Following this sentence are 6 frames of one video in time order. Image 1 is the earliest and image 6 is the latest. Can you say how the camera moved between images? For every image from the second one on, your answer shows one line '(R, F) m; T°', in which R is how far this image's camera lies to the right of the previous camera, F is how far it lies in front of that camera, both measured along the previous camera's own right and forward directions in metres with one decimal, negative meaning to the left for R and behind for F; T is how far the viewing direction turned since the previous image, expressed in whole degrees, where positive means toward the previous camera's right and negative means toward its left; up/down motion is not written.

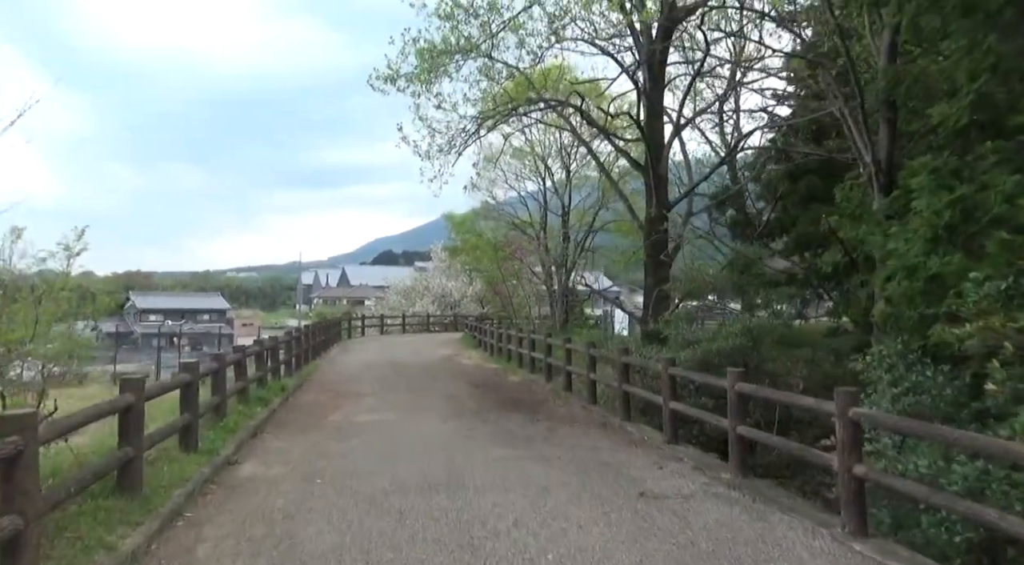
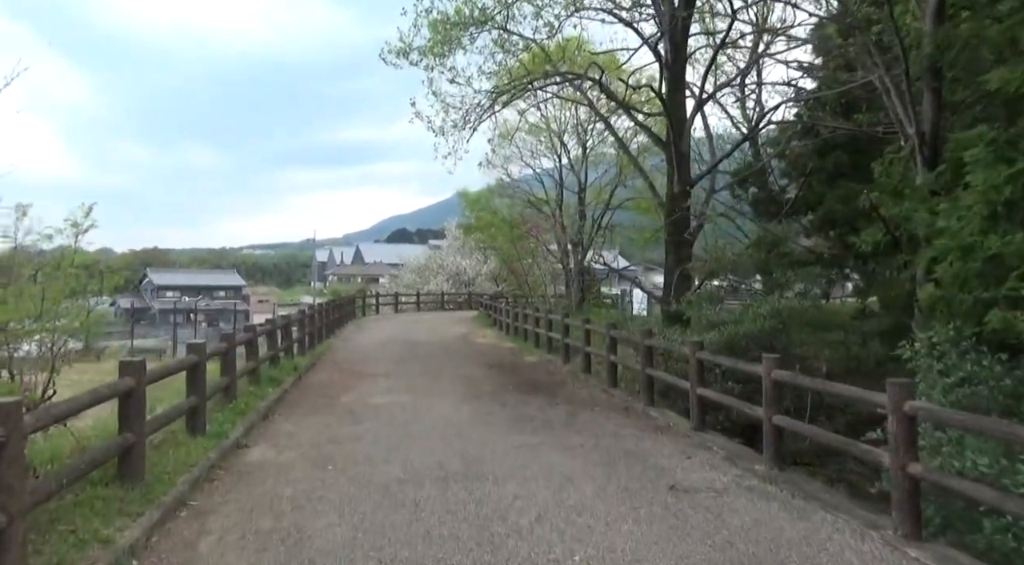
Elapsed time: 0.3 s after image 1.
(-0.1, +0.3) m; -1°
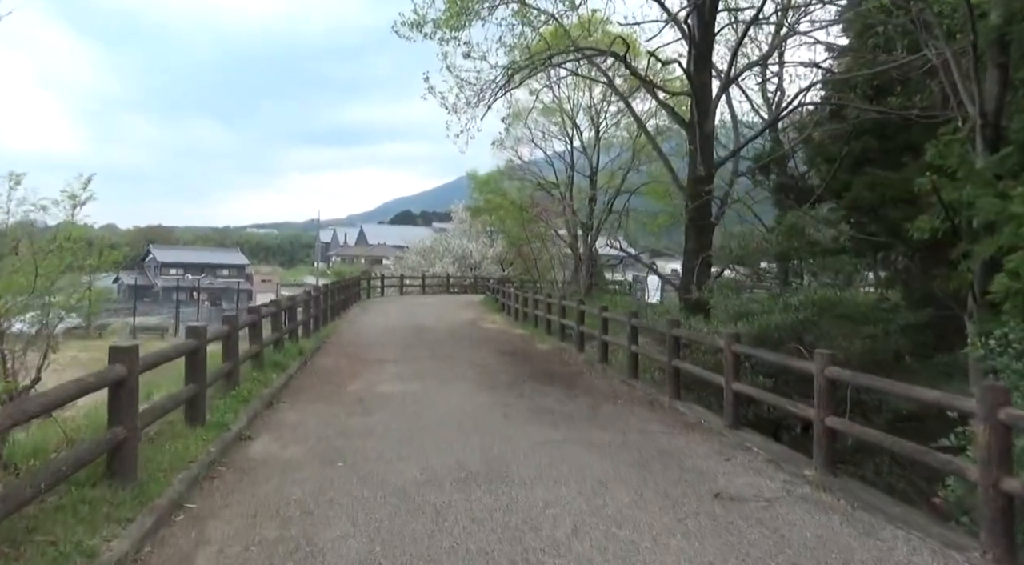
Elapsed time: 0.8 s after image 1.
(-0.2, +0.5) m; 0°
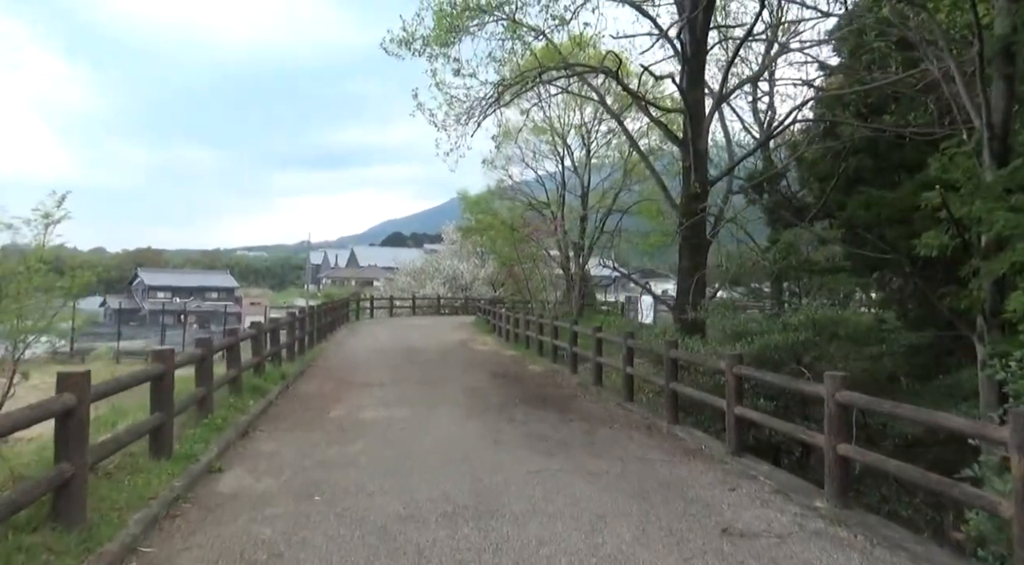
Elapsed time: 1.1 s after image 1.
(0.0, +0.3) m; +1°
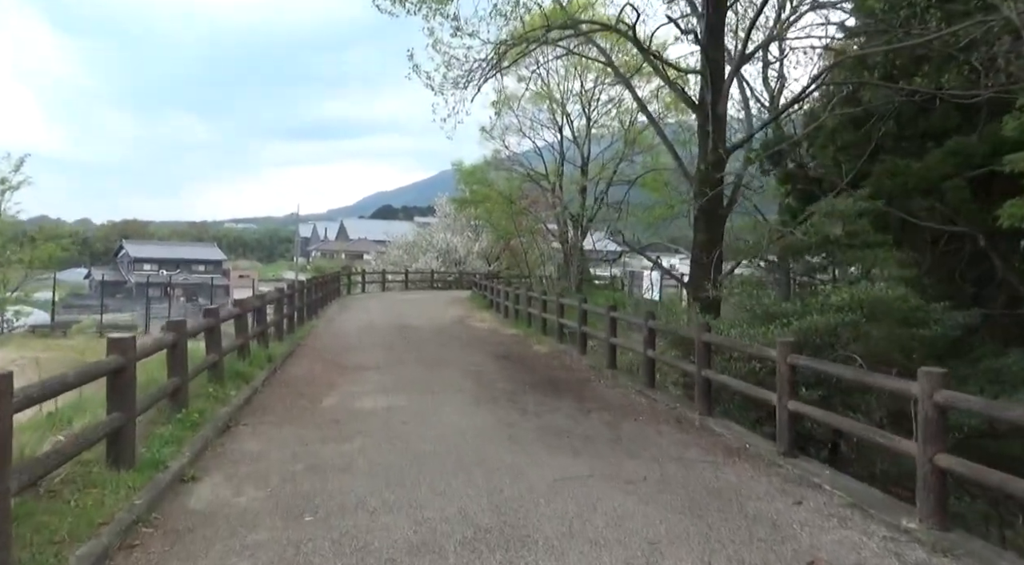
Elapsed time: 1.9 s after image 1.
(-0.2, +0.8) m; +1°
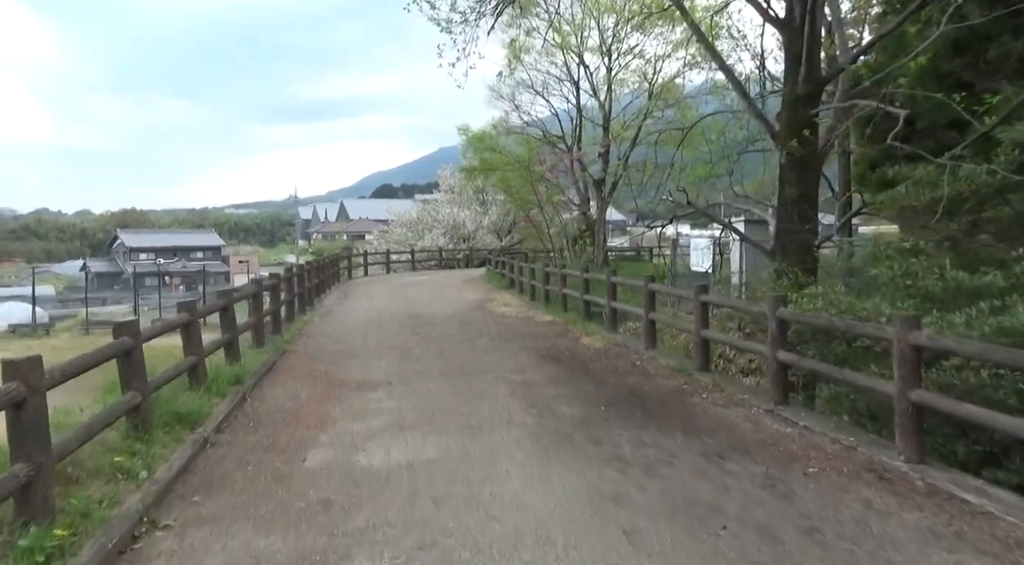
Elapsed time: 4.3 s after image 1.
(-0.5, +2.6) m; 0°
